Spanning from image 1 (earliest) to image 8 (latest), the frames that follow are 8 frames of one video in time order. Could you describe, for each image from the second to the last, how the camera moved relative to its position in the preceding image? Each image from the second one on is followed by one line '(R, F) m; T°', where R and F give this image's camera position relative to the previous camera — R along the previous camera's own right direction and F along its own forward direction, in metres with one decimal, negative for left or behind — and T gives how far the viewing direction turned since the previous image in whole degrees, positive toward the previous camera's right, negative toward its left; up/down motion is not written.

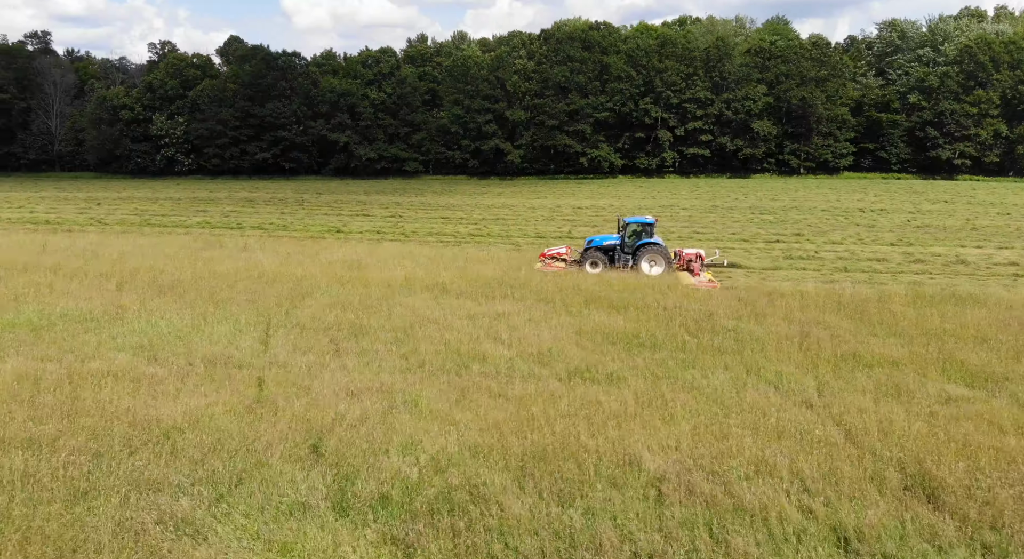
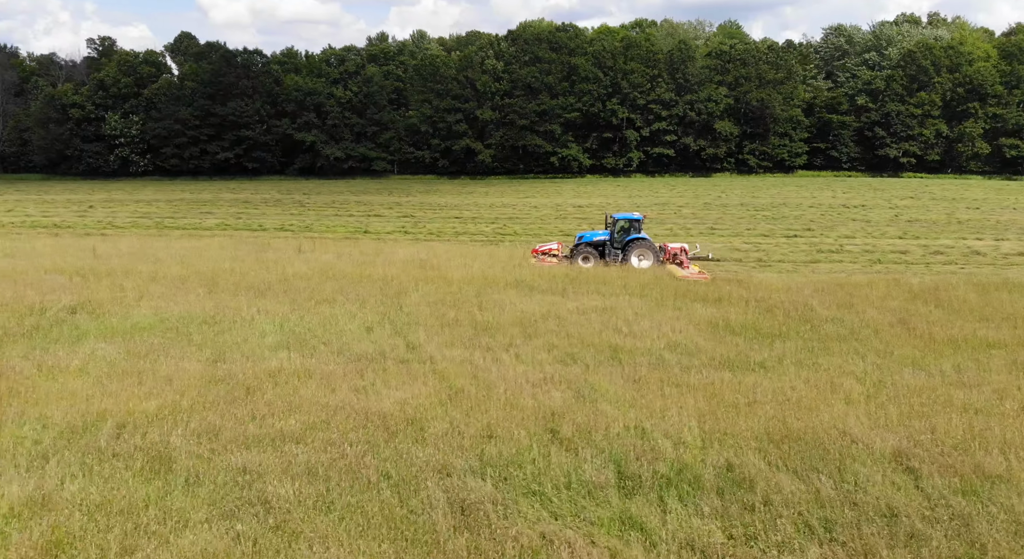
(-2.6, -0.3) m; +5°
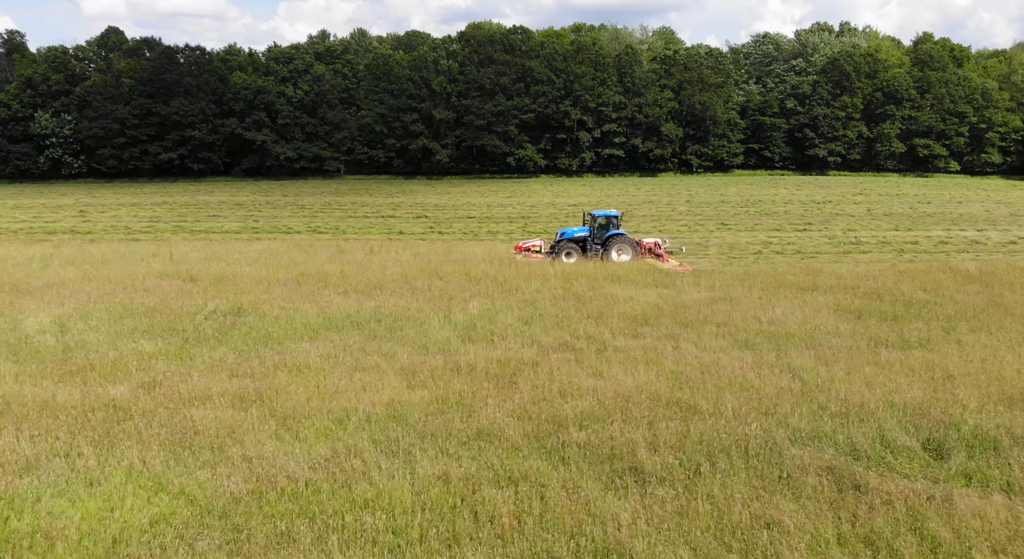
(-3.6, -0.4) m; +7°
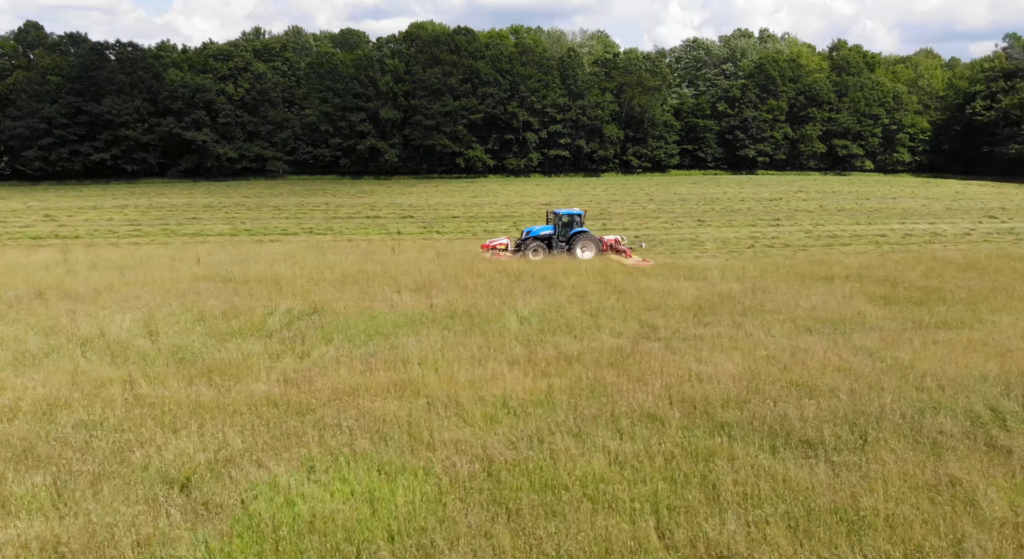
(-2.3, -0.3) m; +6°
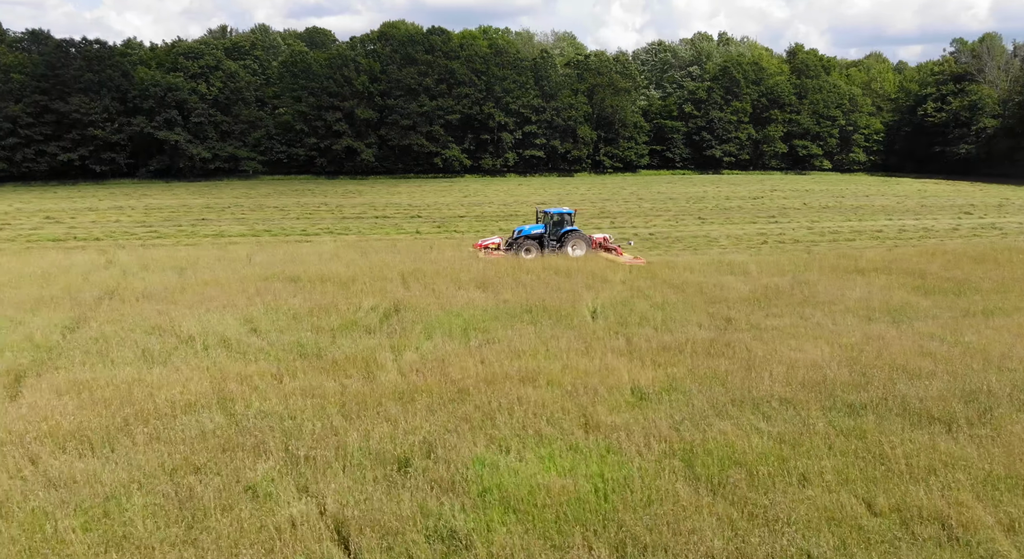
(-1.9, -0.3) m; +4°
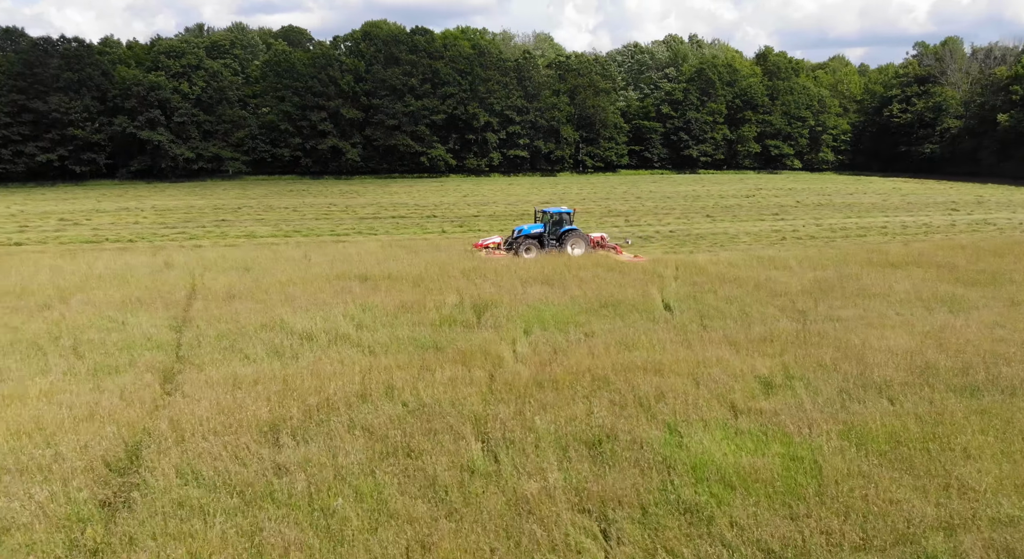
(-1.9, -0.3) m; +3°
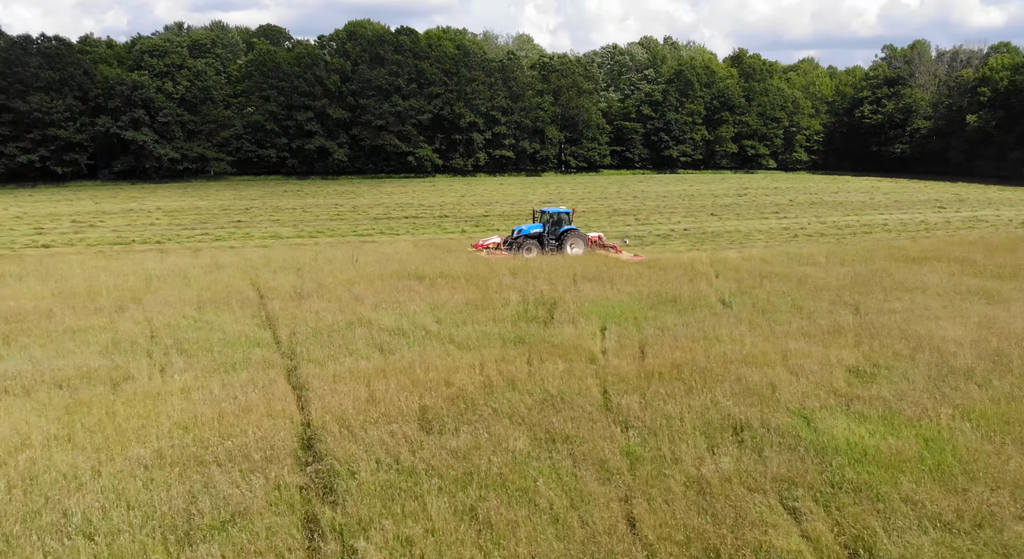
(-1.6, -0.3) m; +3°
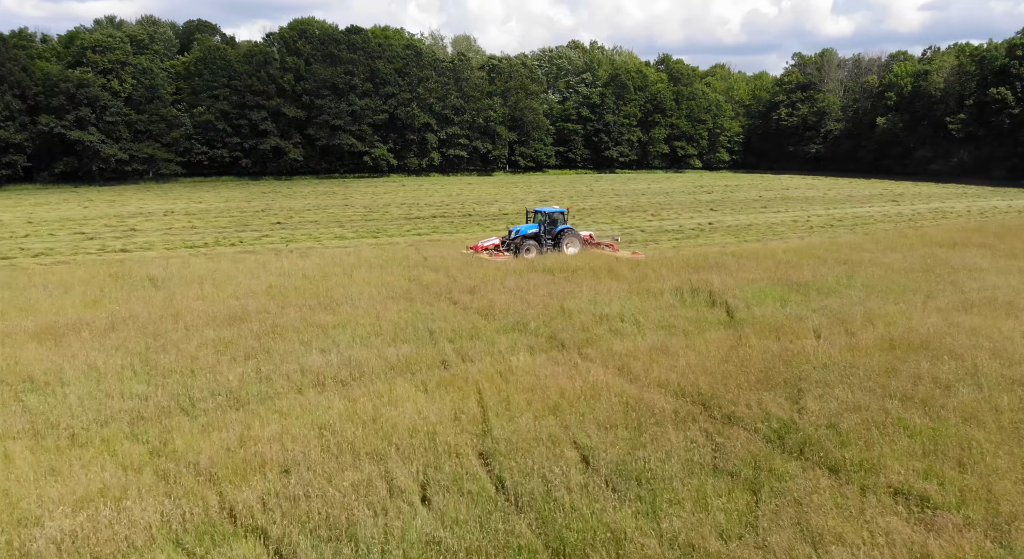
(-4.4, -0.4) m; +8°
